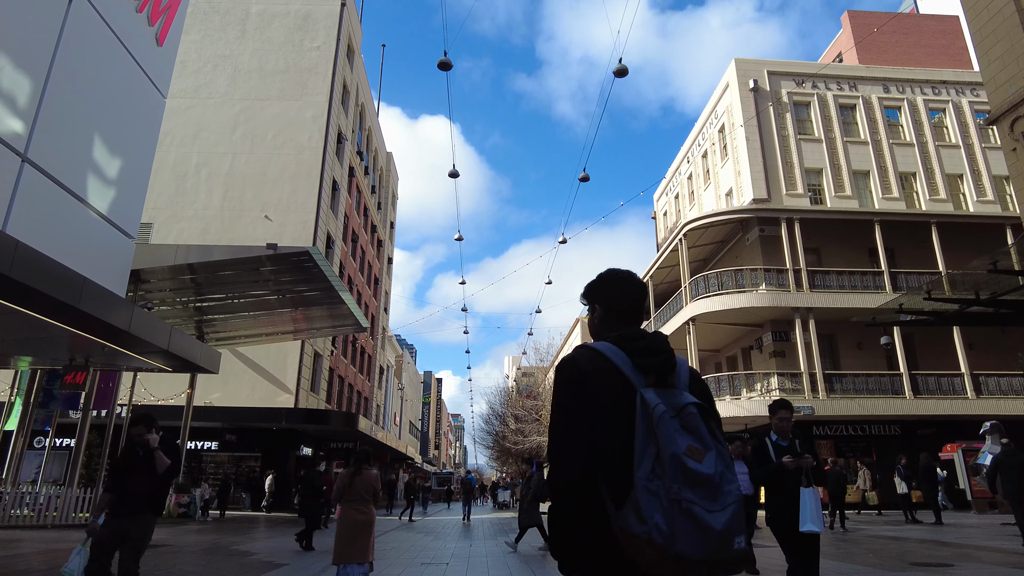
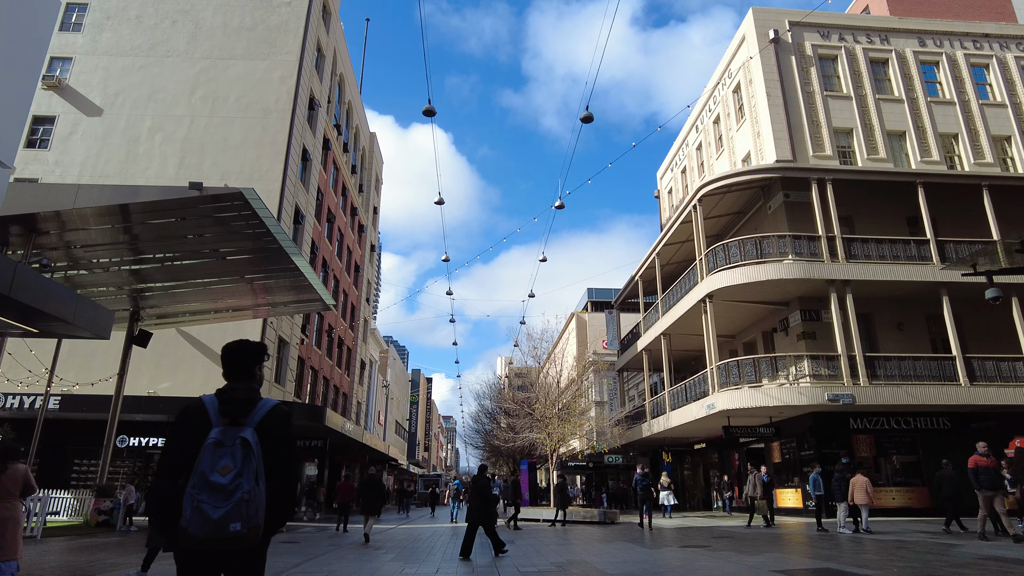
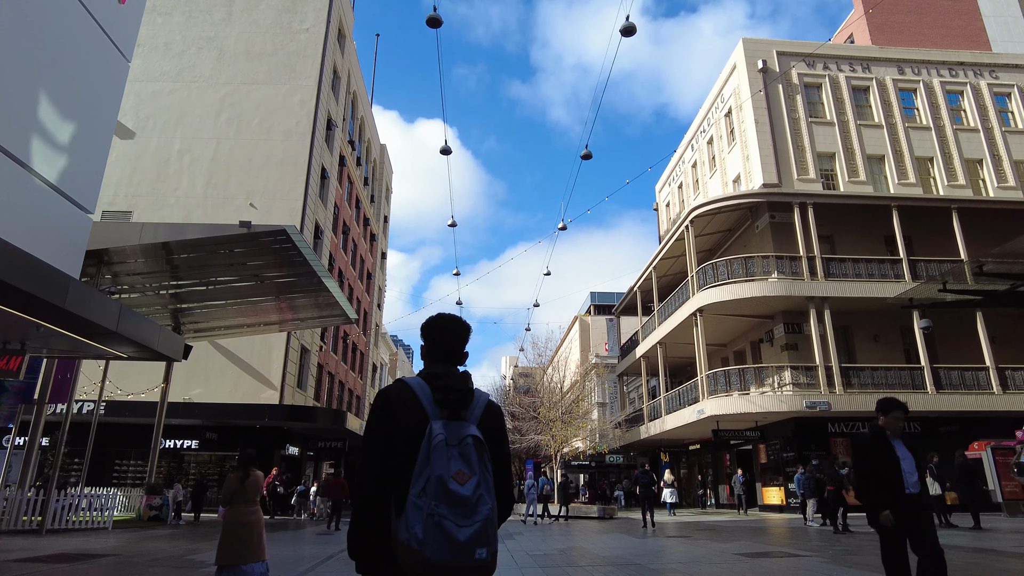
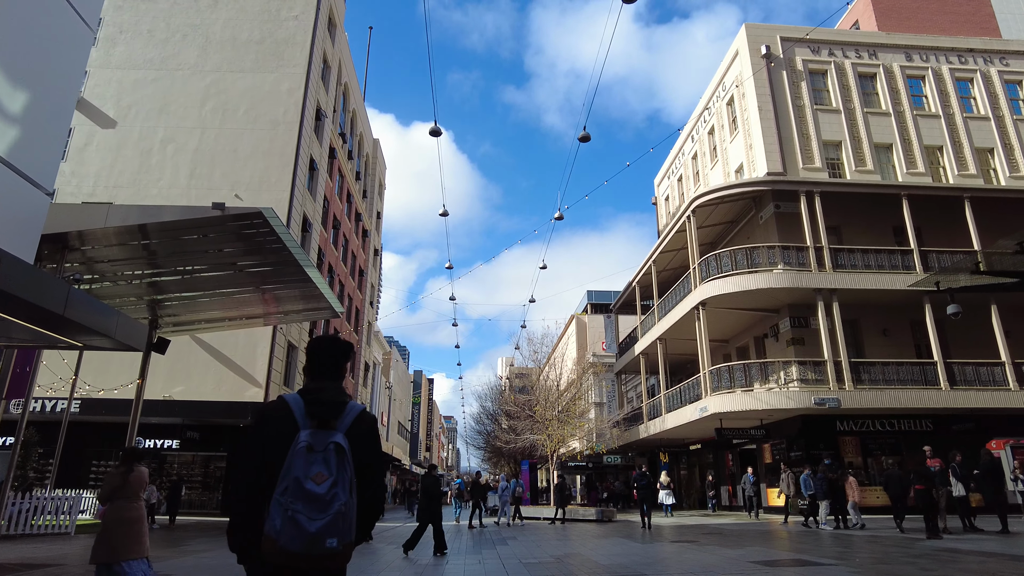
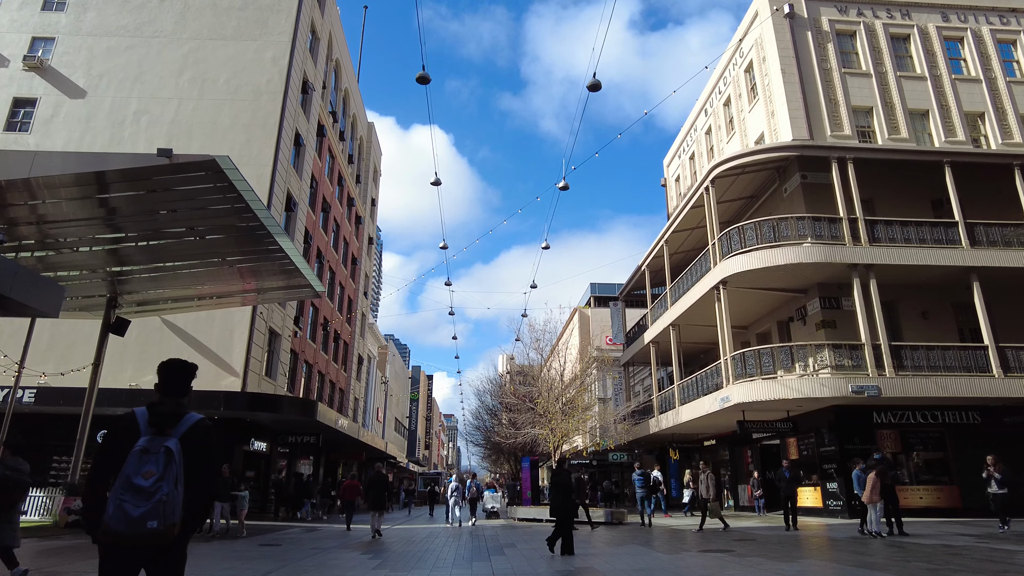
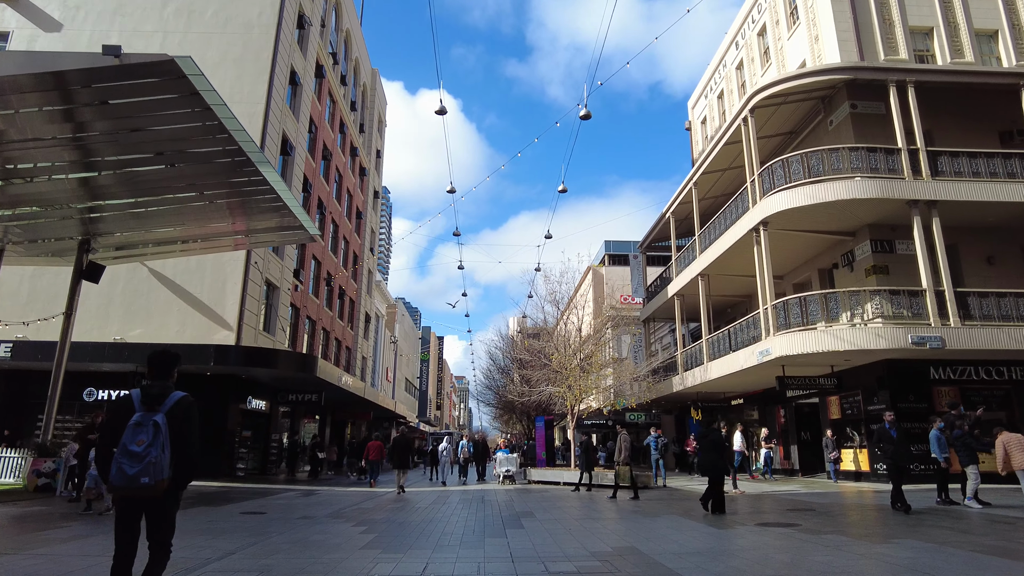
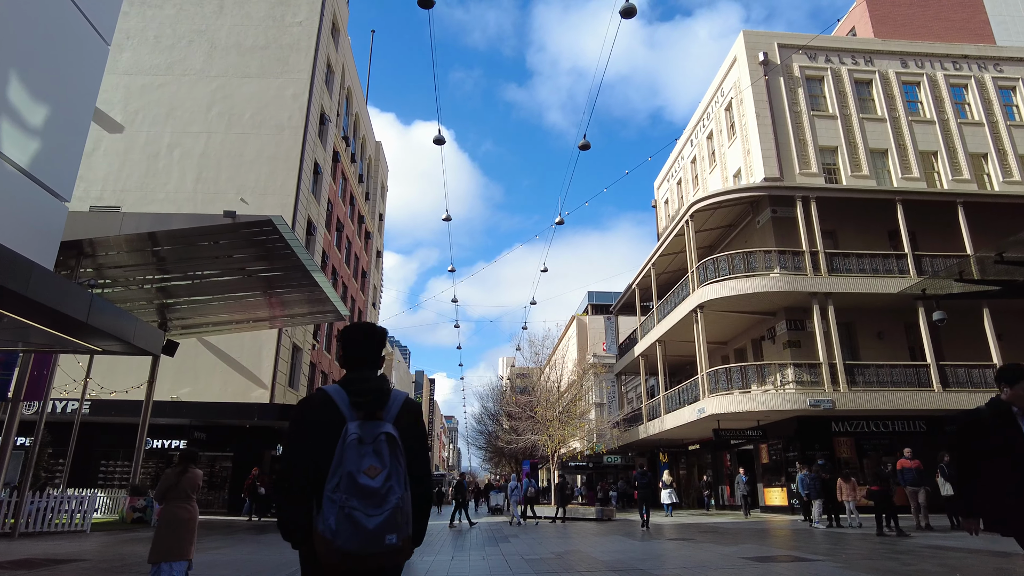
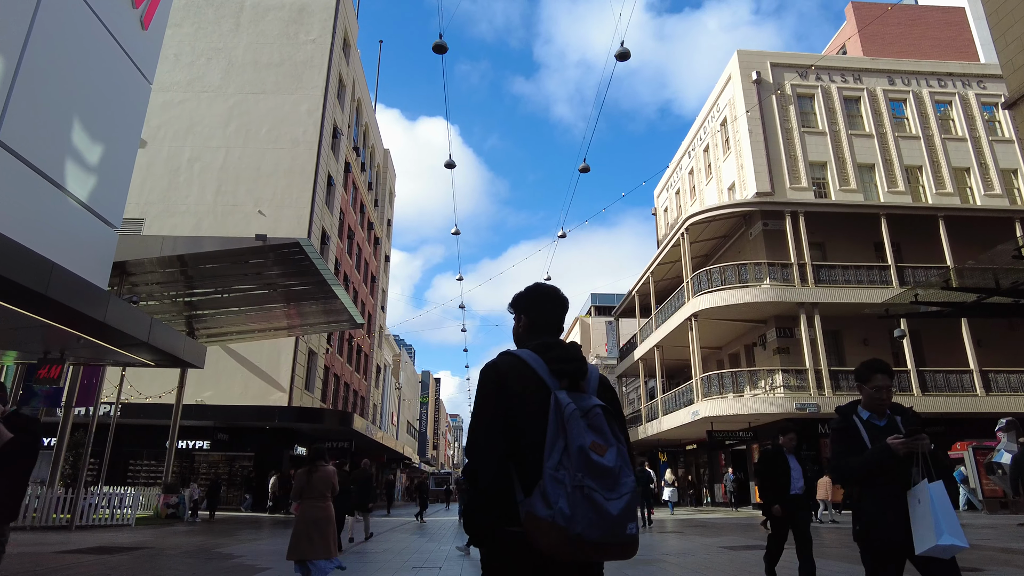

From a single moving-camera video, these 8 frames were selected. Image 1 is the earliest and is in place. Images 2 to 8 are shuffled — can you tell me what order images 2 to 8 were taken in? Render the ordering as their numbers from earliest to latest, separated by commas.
8, 3, 7, 4, 2, 5, 6
